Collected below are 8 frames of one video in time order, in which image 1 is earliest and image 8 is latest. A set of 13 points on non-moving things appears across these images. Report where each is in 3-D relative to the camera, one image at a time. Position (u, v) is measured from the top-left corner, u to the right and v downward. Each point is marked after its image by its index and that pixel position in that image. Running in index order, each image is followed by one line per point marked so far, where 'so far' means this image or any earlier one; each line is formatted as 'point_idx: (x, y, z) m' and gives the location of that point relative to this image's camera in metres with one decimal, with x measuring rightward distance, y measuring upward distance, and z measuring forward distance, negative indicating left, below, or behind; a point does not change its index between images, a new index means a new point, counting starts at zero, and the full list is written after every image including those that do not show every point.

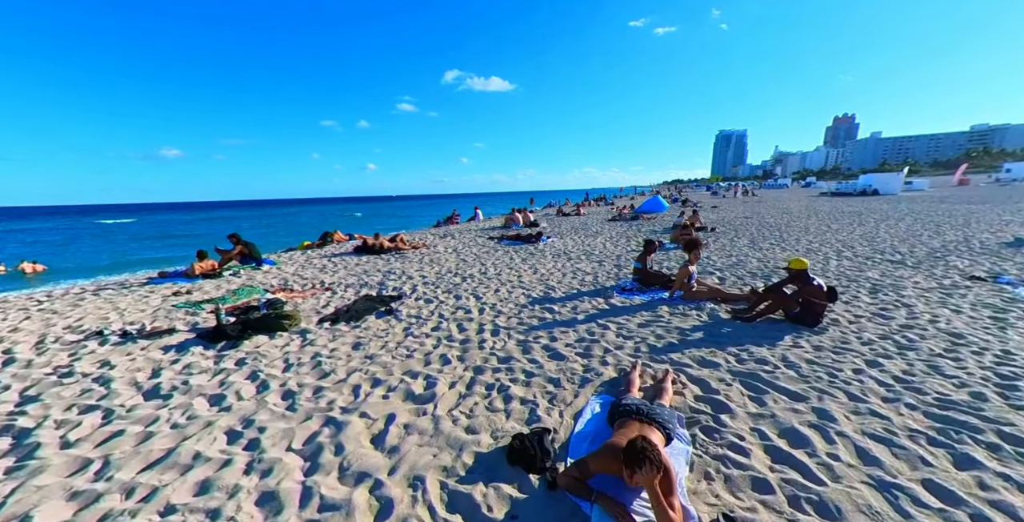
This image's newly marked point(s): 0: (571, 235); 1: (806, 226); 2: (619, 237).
0: (+2.1, +0.9, +15.1) m
1: (+12.6, +1.6, +18.3) m
2: (+3.8, +0.9, +15.1) m
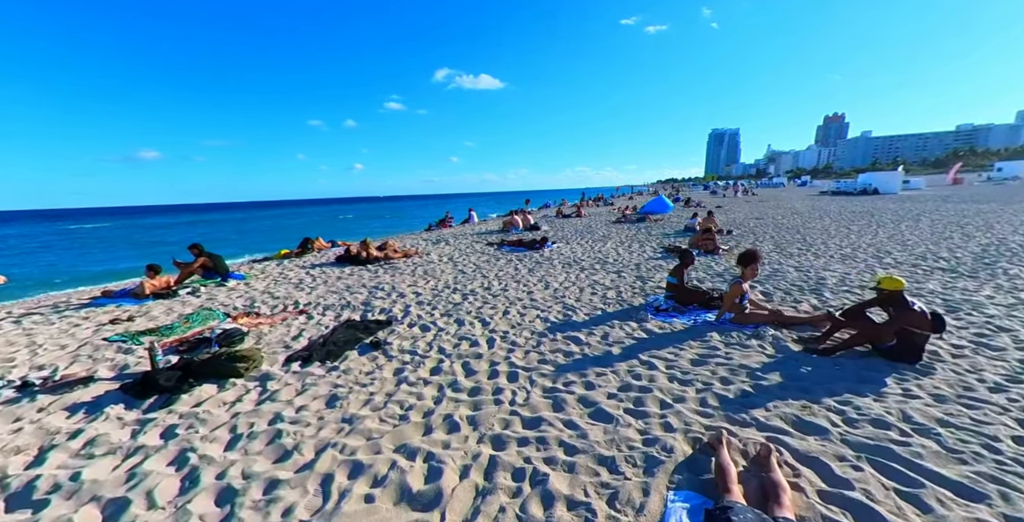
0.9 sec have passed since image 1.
0: (+2.1, +0.7, +13.8) m
1: (+12.6, +1.4, +17.2) m
2: (+3.8, +0.7, +13.8) m
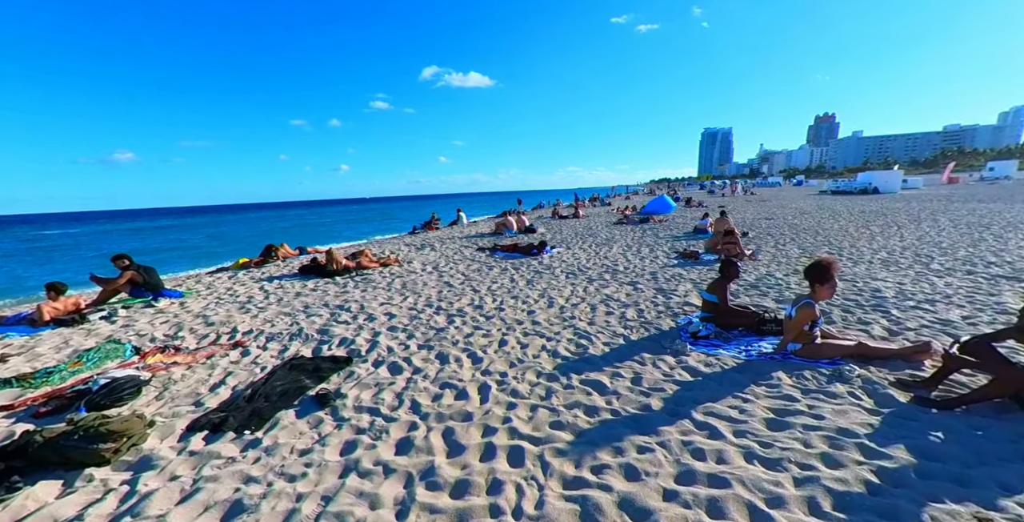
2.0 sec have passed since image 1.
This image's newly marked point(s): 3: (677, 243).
0: (+1.9, +0.5, +12.3) m
1: (+12.3, +1.3, +16.0) m
2: (+3.6, +0.5, +12.4) m
3: (+4.7, +0.5, +12.3) m
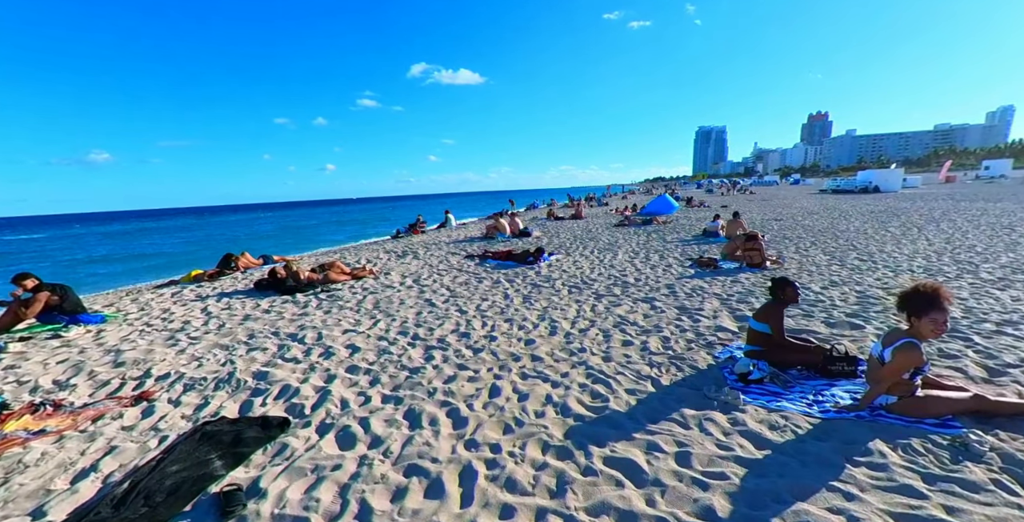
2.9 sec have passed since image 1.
0: (+1.8, +0.3, +11.1) m
1: (+12.1, +1.2, +14.9) m
2: (+3.5, +0.3, +11.1) m
3: (+4.6, +0.3, +11.1) m
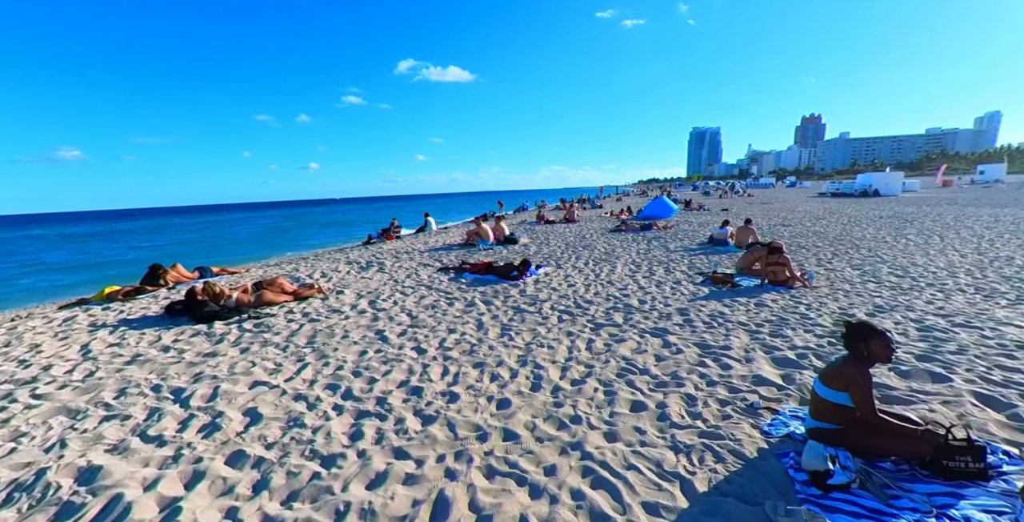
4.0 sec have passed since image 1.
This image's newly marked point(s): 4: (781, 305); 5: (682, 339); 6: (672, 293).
0: (+1.4, 0.0, +9.7) m
1: (+11.6, +0.8, +13.7) m
2: (+3.1, 0.0, +9.7) m
3: (+4.2, 0.0, +9.7) m
4: (+4.2, -0.7, +6.6) m
5: (+2.1, -1.0, +5.4) m
6: (+2.8, -0.5, +7.3) m
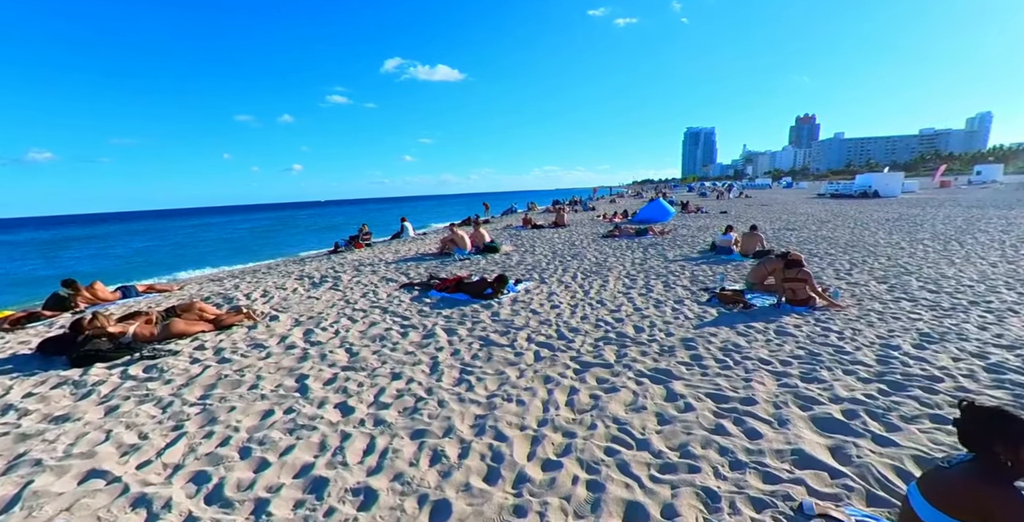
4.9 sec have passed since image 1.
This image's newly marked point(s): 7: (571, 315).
0: (+0.9, -0.3, +8.5) m
1: (+11.1, +0.6, +12.6) m
2: (+2.6, -0.3, +8.6) m
3: (+3.7, -0.2, +8.5) m
4: (+3.7, -0.9, +5.4) m
5: (+1.7, -1.2, +4.2) m
6: (+2.3, -0.8, +6.1) m
7: (+0.9, -0.8, +6.1) m
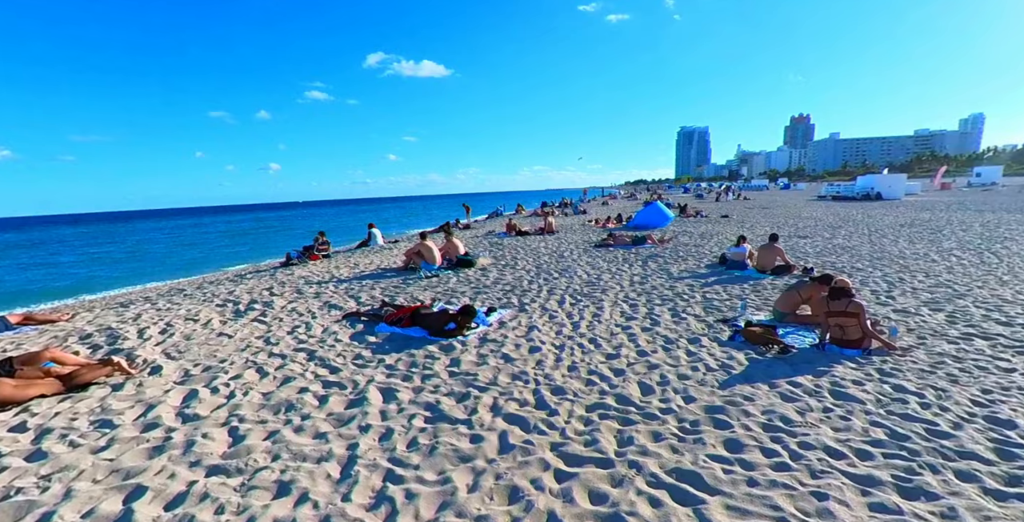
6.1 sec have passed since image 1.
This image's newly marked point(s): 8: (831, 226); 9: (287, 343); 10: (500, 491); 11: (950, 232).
0: (+0.5, -0.6, +7.0) m
1: (+10.6, +0.3, +11.3) m
2: (+2.2, -0.6, +7.1) m
3: (+3.3, -0.5, +7.1) m
4: (+3.4, -1.3, +4.0) m
5: (+1.4, -1.5, +2.7) m
6: (+2.0, -1.1, +4.6) m
7: (+0.5, -1.1, +4.6) m
8: (+11.6, +1.2, +15.5) m
9: (-2.8, -1.0, +5.3) m
10: (-0.1, -1.5, +2.9) m
11: (+14.7, +0.9, +14.5) m
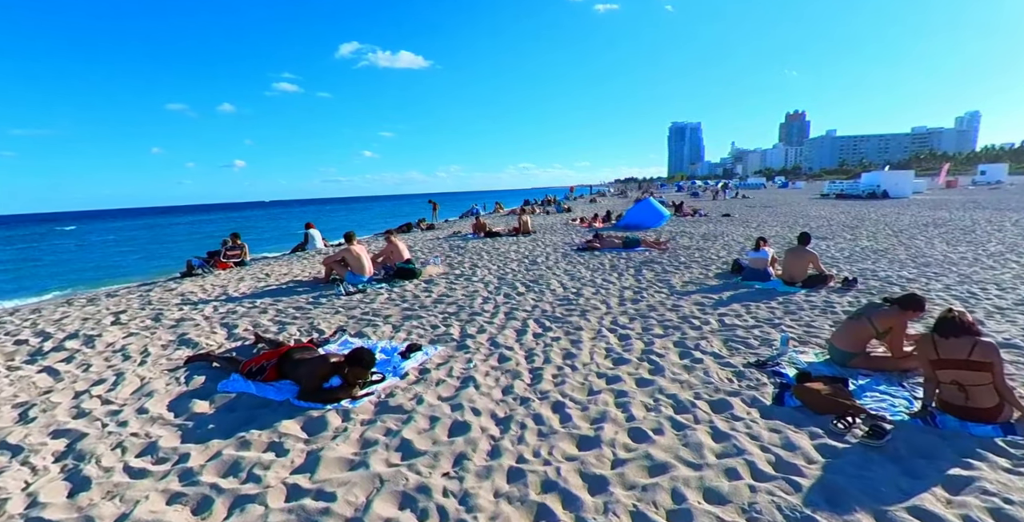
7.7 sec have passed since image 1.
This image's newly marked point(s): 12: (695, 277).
0: (-0.2, -0.8, +4.9) m
1: (+9.9, +0.2, +9.4) m
2: (+1.5, -0.7, +5.1) m
3: (+2.6, -0.7, +5.1) m
4: (+2.8, -1.4, +2.0) m
5: (+0.8, -1.7, +0.7) m
6: (+1.3, -1.3, +2.6) m
7: (-0.1, -1.3, +2.6) m
8: (+10.7, +1.1, +13.7) m
9: (-3.4, -1.1, +3.2) m
10: (-0.7, -1.6, +0.8) m
11: (+13.9, +0.8, +12.7) m
12: (+3.1, -0.2, +7.1) m
